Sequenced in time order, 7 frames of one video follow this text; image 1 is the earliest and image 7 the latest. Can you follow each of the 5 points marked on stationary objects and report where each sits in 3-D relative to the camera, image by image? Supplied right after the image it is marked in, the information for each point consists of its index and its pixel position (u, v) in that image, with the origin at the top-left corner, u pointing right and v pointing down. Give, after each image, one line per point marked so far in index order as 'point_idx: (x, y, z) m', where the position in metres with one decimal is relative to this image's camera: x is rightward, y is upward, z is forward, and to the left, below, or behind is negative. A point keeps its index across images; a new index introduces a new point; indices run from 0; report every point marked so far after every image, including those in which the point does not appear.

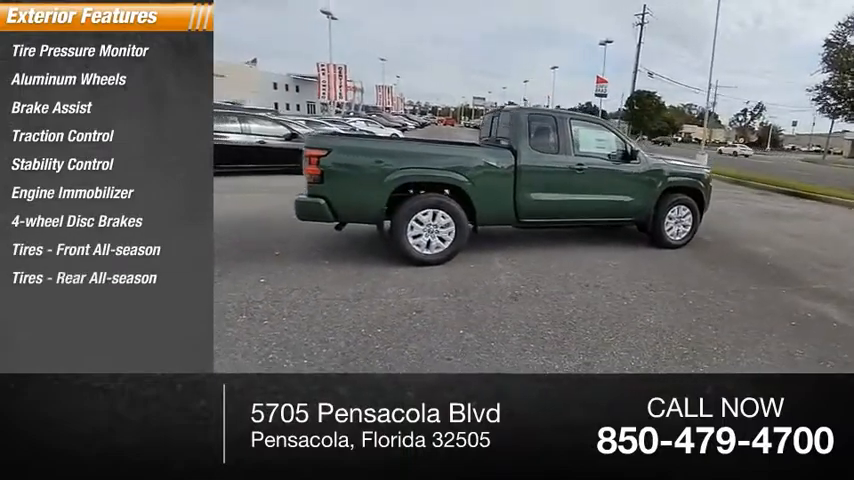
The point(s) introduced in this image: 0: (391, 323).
0: (-0.1, -0.5, +5.5) m
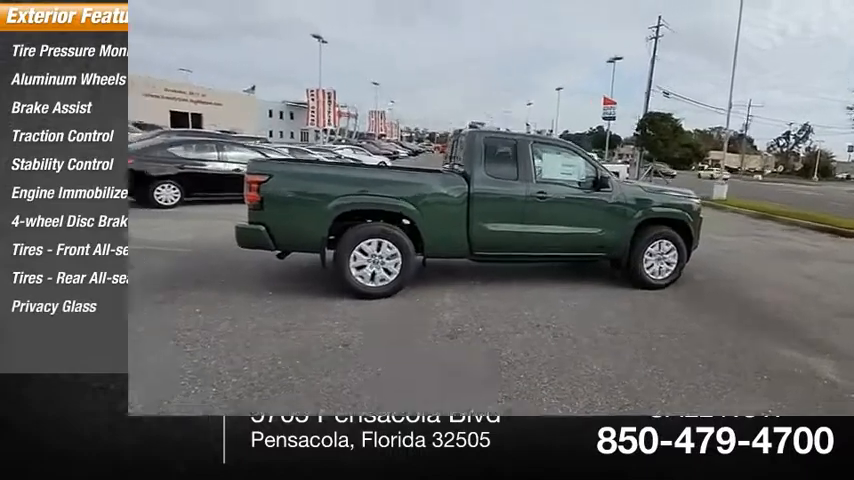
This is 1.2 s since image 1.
0: (-0.8, -0.8, +4.9) m
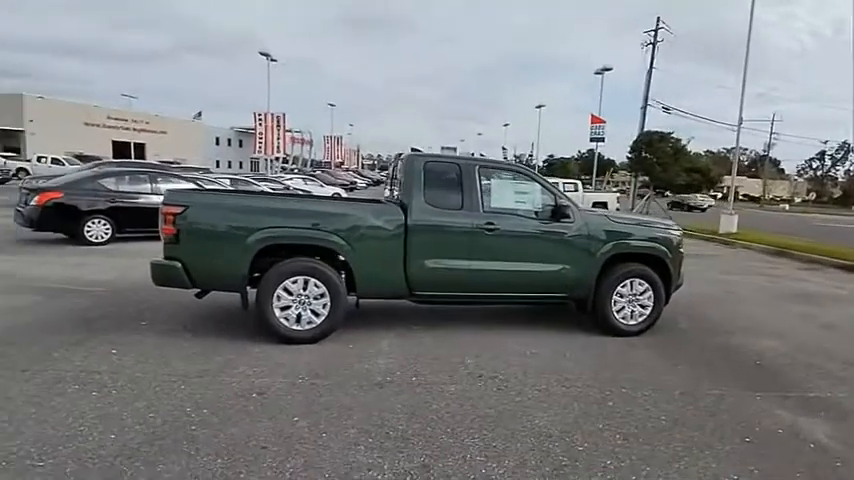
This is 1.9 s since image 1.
0: (-1.3, -1.1, +4.1) m
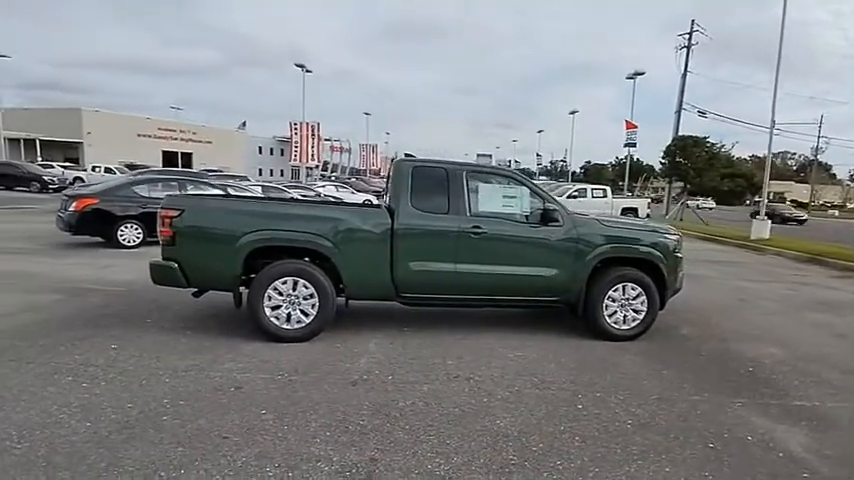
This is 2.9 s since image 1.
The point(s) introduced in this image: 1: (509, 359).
0: (-1.6, -1.1, +4.3) m
1: (+0.7, -1.0, +5.2) m
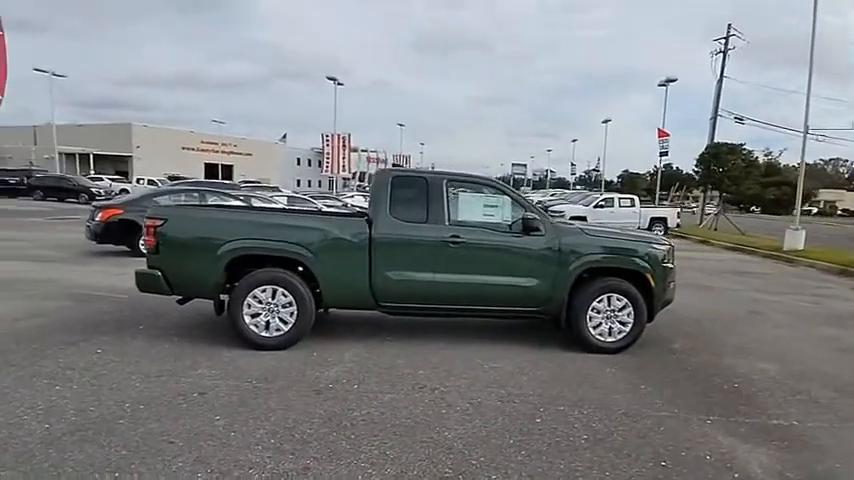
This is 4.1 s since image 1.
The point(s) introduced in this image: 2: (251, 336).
0: (-1.9, -1.1, +4.4) m
1: (+0.5, -1.1, +5.1) m
2: (-1.5, -0.8, +5.5) m
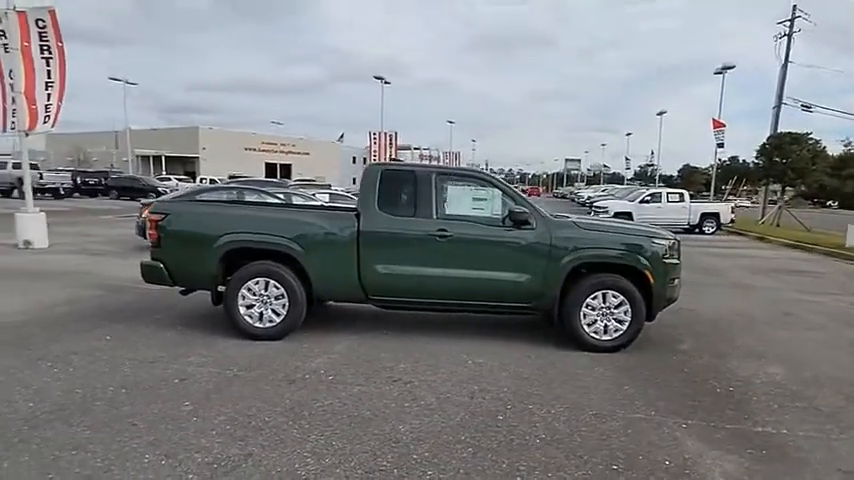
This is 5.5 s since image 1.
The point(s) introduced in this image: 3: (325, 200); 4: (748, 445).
0: (-2.1, -1.1, +4.6) m
1: (+0.3, -1.0, +5.1) m
2: (-1.6, -0.8, +5.6) m
3: (-2.1, +0.9, +13.0) m
4: (+1.9, -1.2, +3.7) m
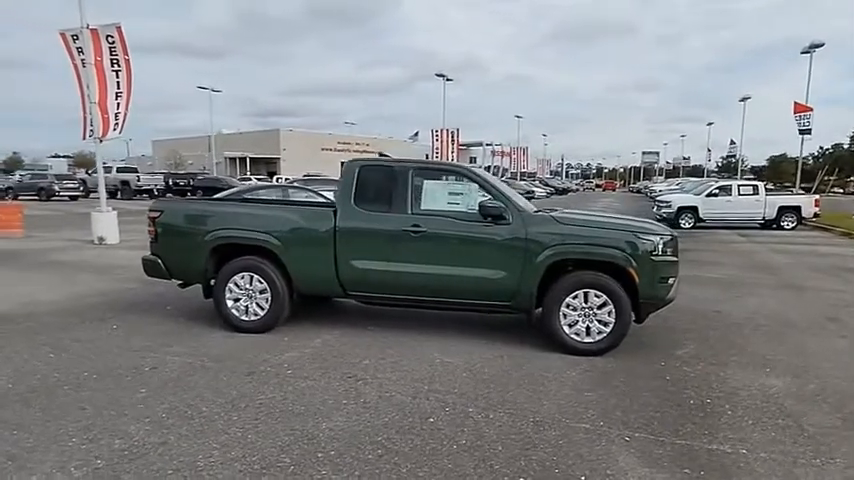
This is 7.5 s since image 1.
0: (-2.4, -1.0, +4.8) m
1: (0.0, -1.0, +4.9) m
2: (-1.8, -0.7, +5.8) m
3: (-1.0, +0.9, +13.1) m
4: (+1.4, -1.2, +3.3) m
